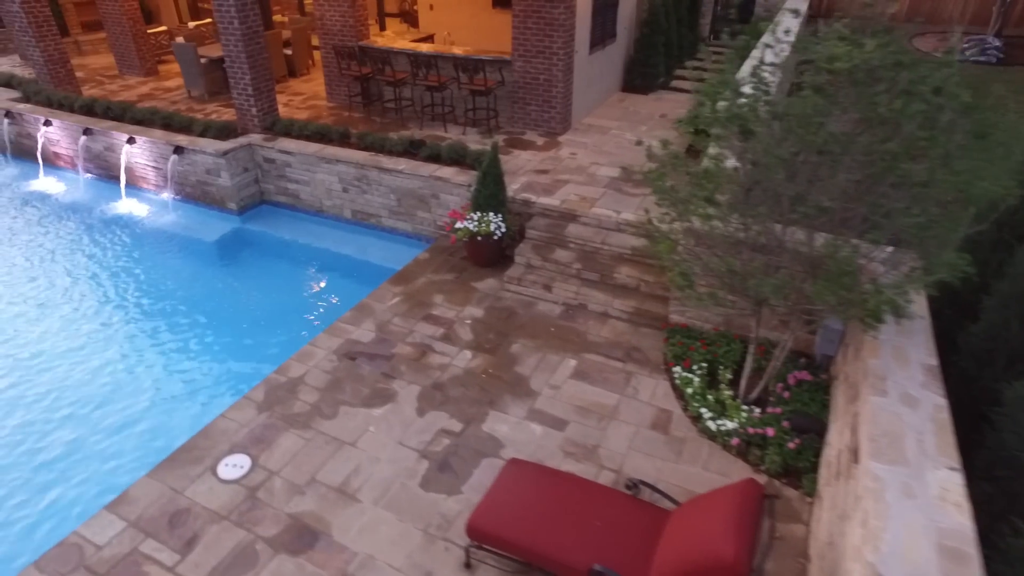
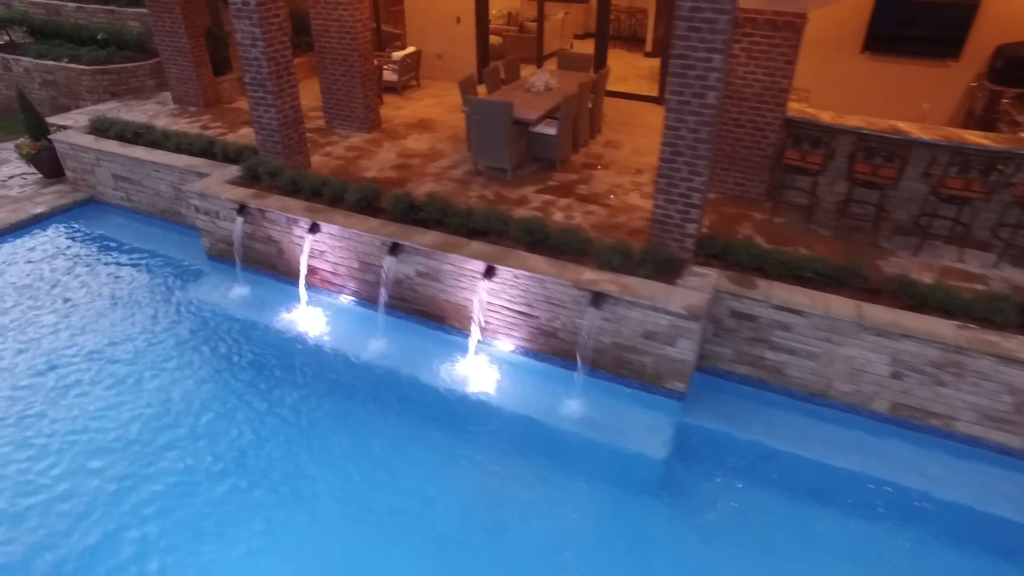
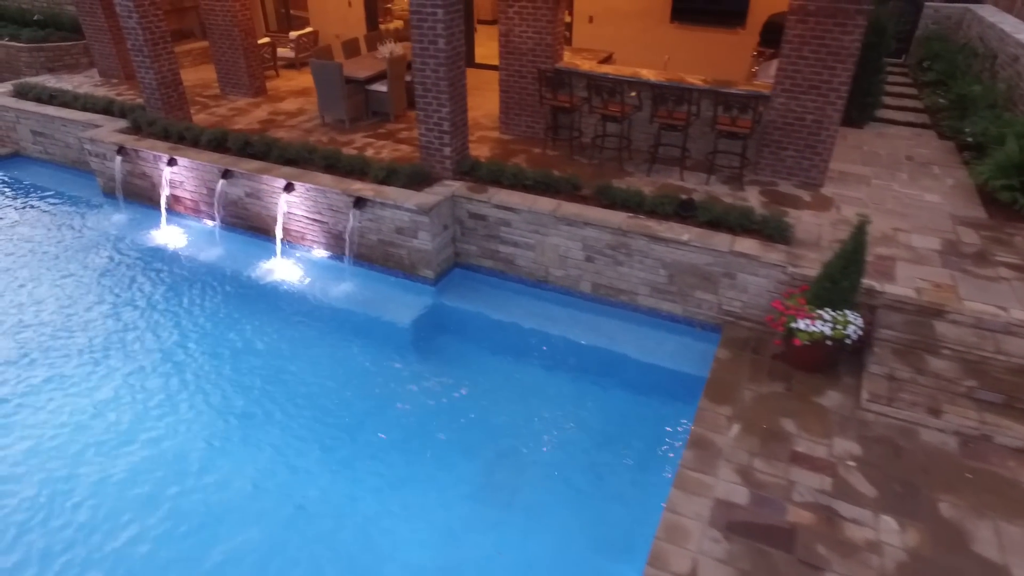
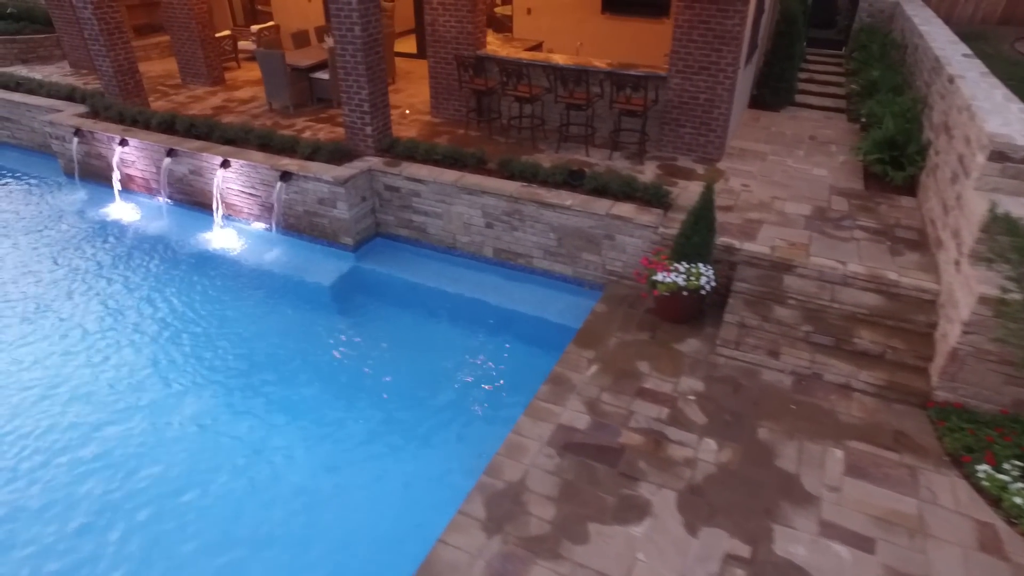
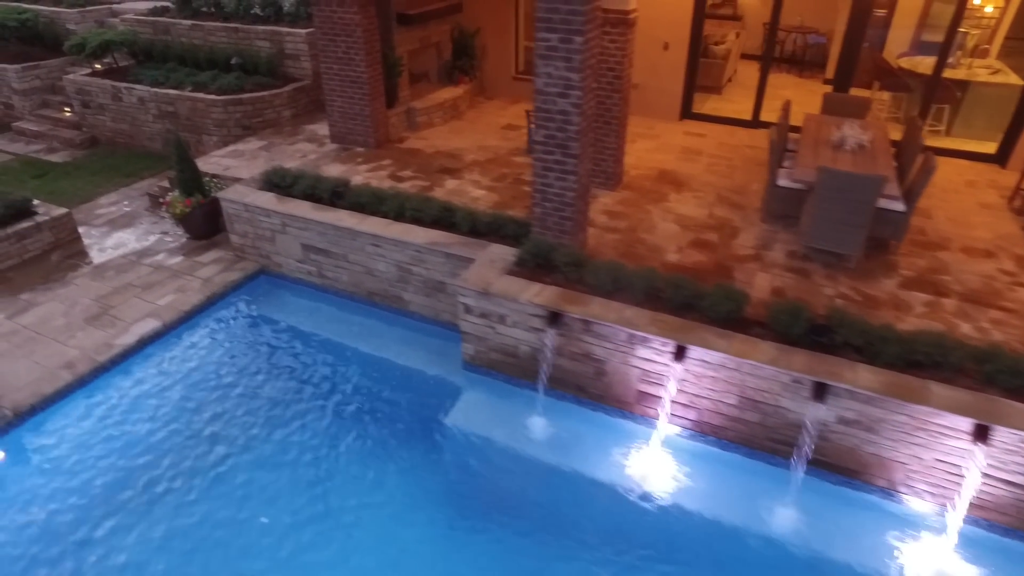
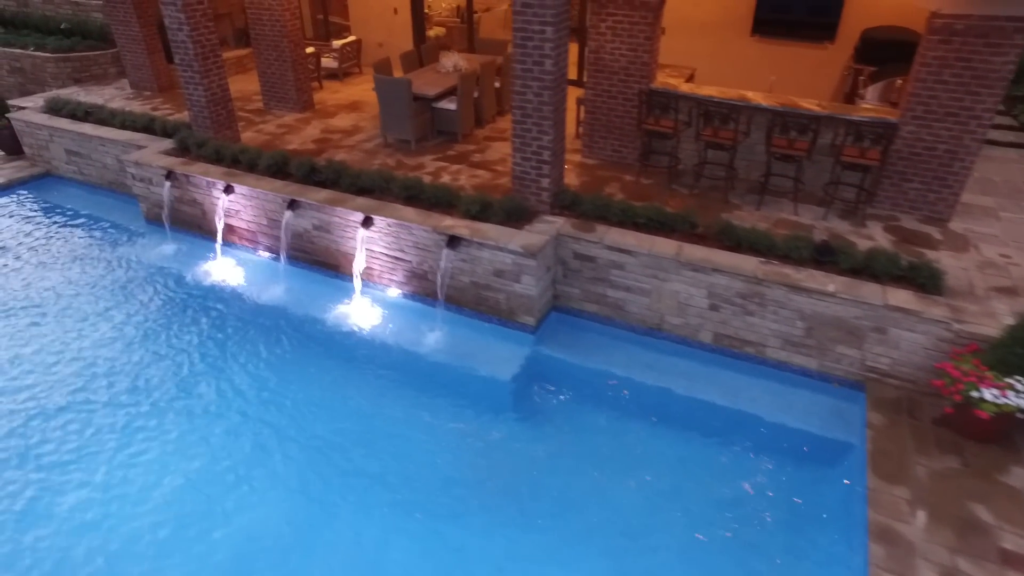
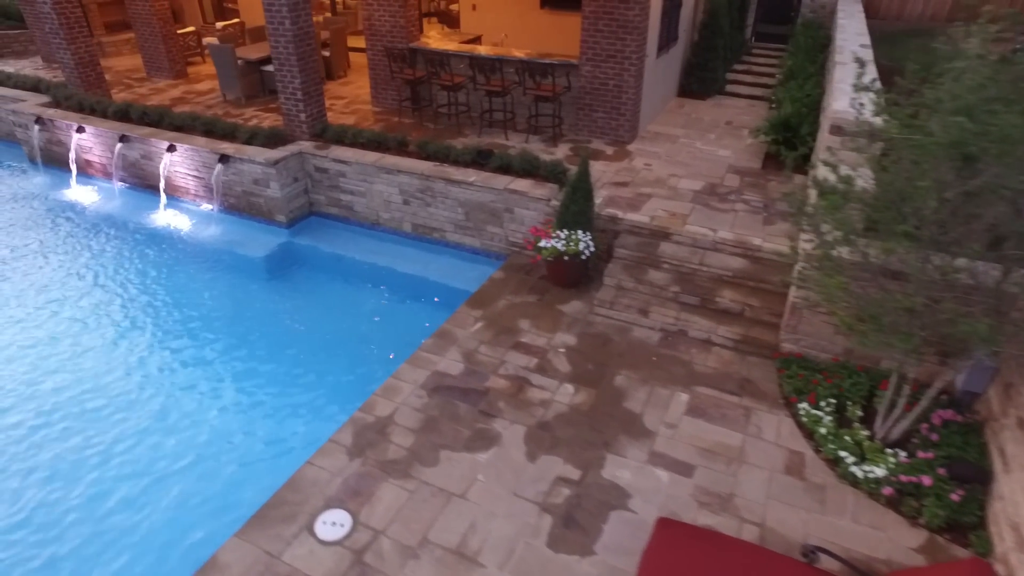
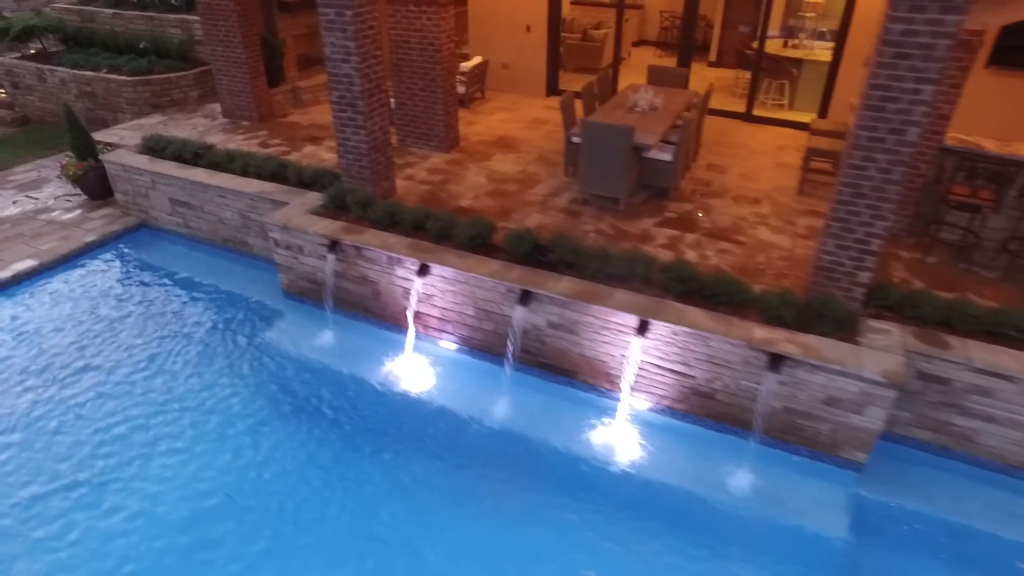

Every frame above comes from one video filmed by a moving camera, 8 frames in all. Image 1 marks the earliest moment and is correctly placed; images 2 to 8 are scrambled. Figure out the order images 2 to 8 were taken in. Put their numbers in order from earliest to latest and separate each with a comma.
7, 4, 3, 6, 2, 8, 5
